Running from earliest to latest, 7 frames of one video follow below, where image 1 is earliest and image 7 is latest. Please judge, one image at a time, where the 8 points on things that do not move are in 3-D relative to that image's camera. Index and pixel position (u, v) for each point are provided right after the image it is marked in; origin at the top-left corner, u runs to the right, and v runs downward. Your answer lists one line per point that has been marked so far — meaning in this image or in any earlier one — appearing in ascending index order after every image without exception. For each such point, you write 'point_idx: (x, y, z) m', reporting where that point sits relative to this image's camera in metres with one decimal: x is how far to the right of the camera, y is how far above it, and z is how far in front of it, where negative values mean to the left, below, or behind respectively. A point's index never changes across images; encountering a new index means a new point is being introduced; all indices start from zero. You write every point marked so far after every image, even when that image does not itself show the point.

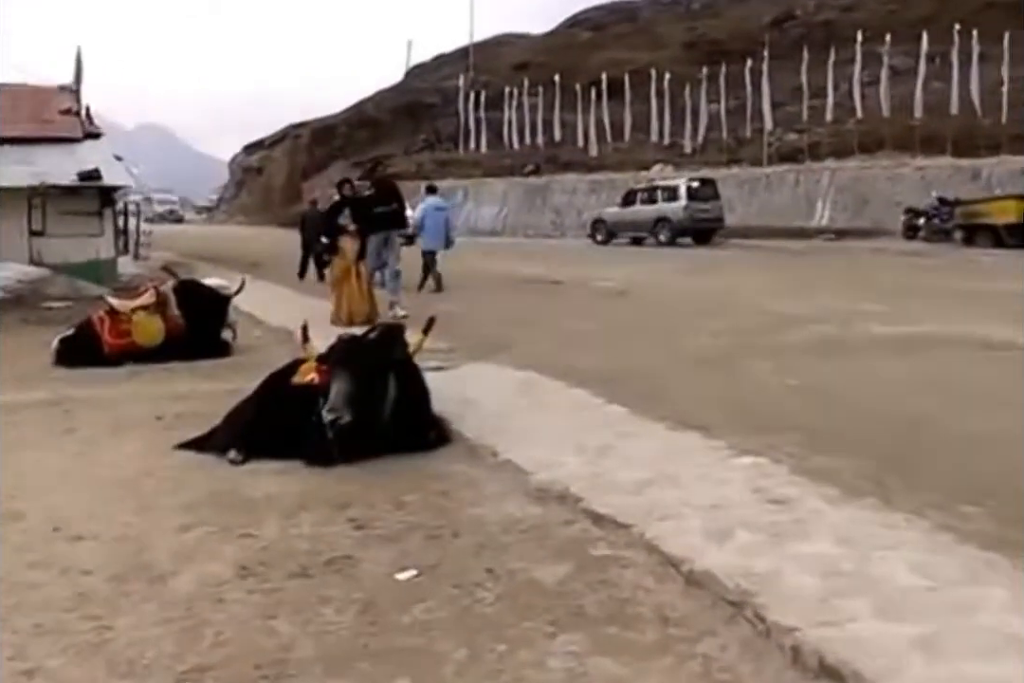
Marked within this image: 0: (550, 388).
0: (+0.3, -0.3, +9.7) m
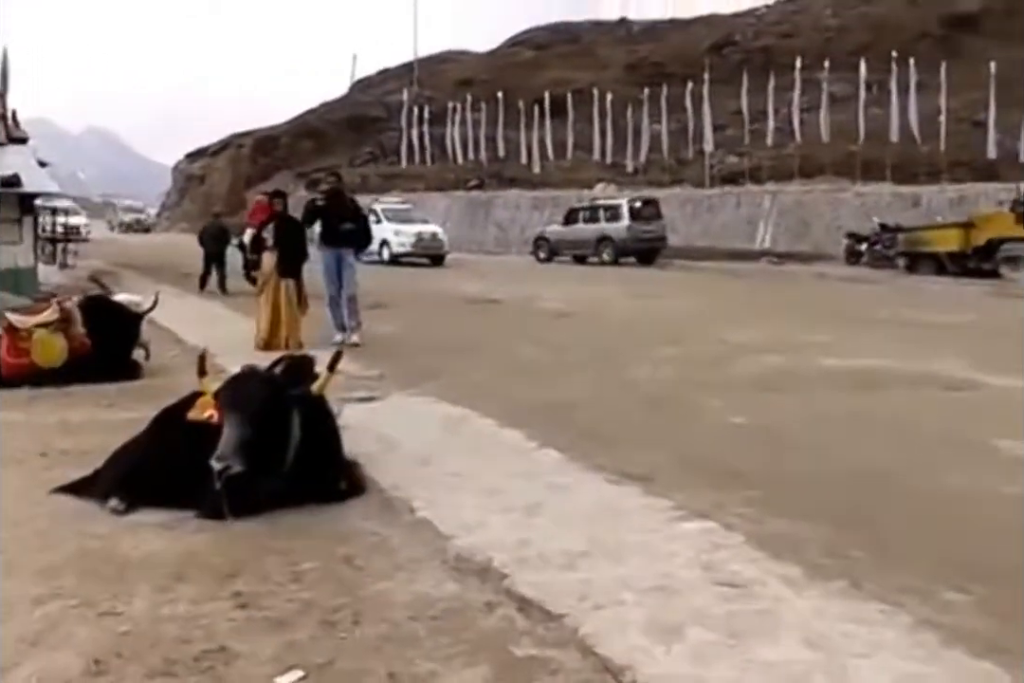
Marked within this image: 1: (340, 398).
0: (-0.2, -0.6, +8.8) m
1: (-1.3, -0.4, +10.3) m
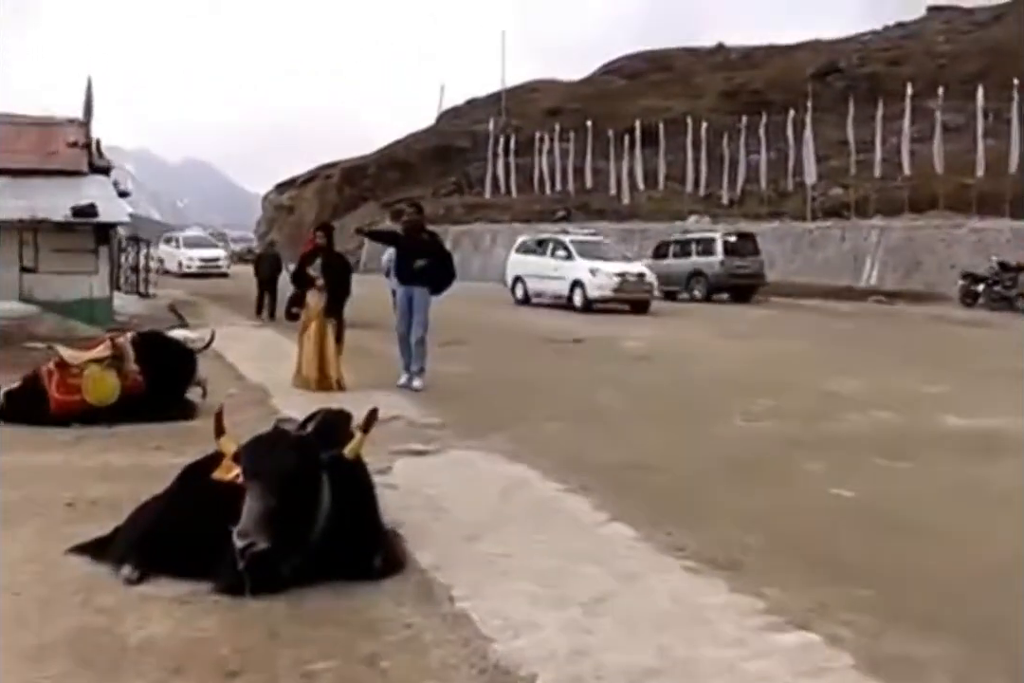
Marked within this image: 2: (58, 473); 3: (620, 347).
0: (+0.2, -0.9, +7.8) m
1: (-0.8, -0.8, +9.3) m
2: (-3.4, -1.1, +9.7) m
3: (+1.4, -0.1, +17.5) m
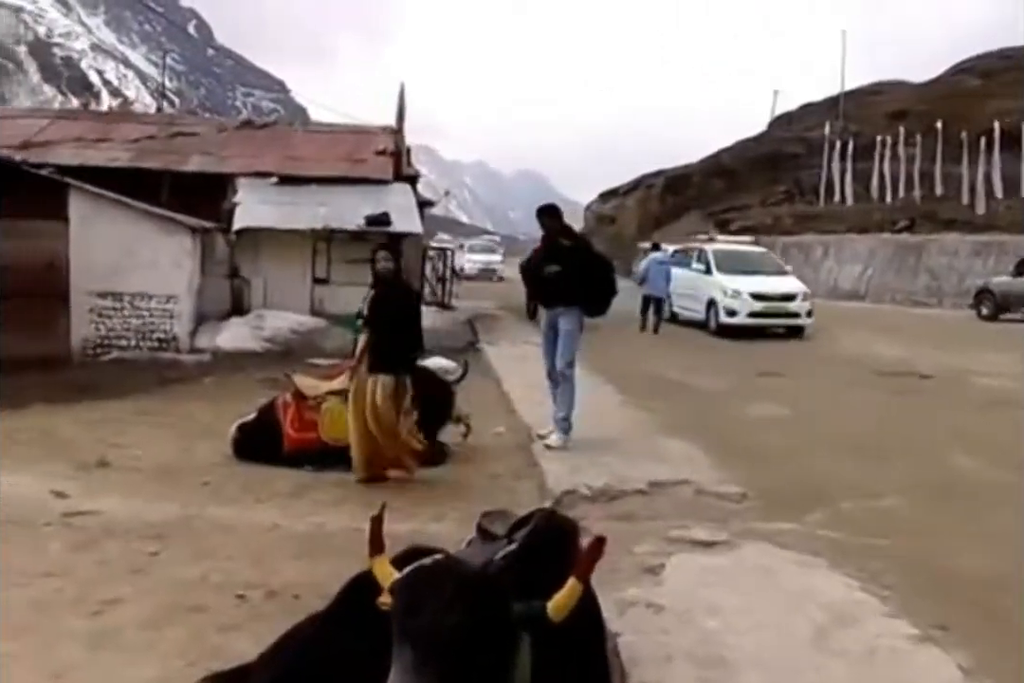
0: (+1.5, -1.2, +5.3) m
1: (+0.8, -1.0, +7.0) m
2: (-1.6, -1.3, +8.0) m
3: (+5.0, -0.5, +14.4) m
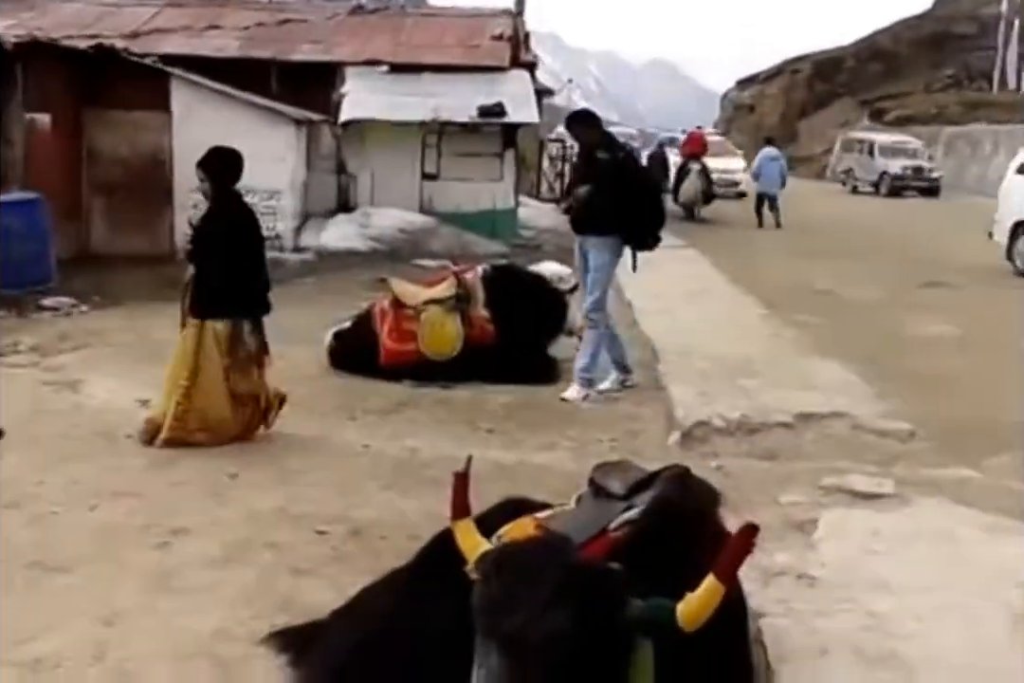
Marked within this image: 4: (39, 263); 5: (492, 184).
0: (+1.8, -0.9, +4.2) m
1: (+1.4, -0.6, +5.9) m
2: (-0.9, -0.7, +7.1) m
3: (+6.2, +0.4, +12.9) m
4: (-4.9, +0.8, +13.6) m
5: (-0.3, +2.4, +20.0) m
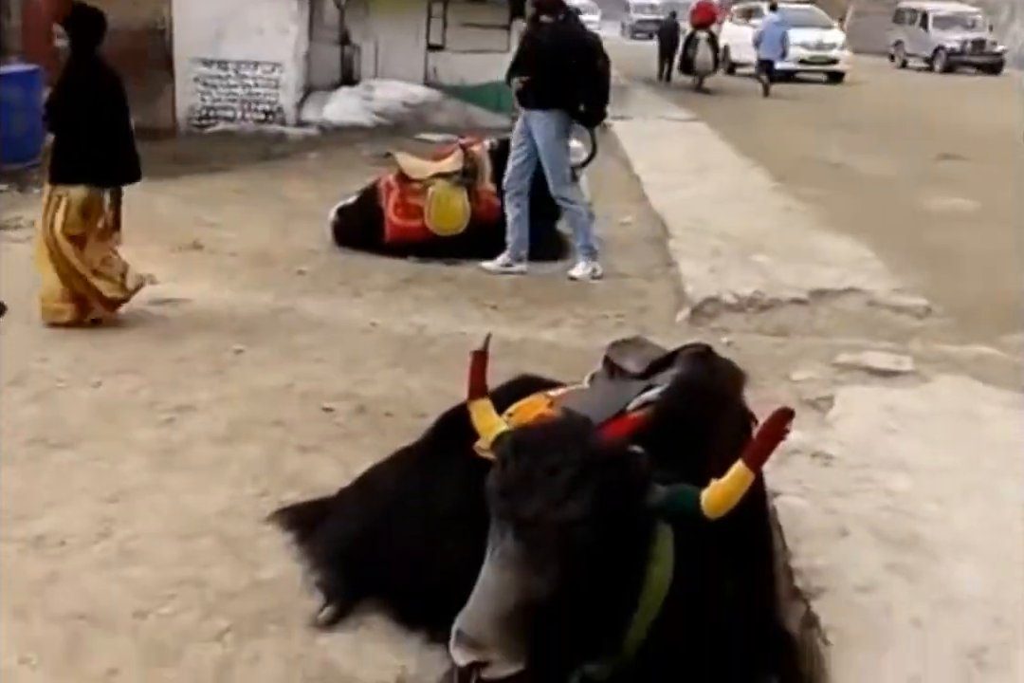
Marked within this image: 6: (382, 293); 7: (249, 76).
0: (+1.9, -0.5, +4.1) m
1: (+1.4, -0.1, +5.8) m
2: (-0.9, -0.1, +7.0) m
3: (+6.3, +1.6, +12.6) m
4: (-4.8, +2.1, +13.3) m
5: (-0.2, +4.2, +19.6) m
6: (-0.8, +0.3, +8.3) m
7: (-3.4, +3.4, +17.0) m
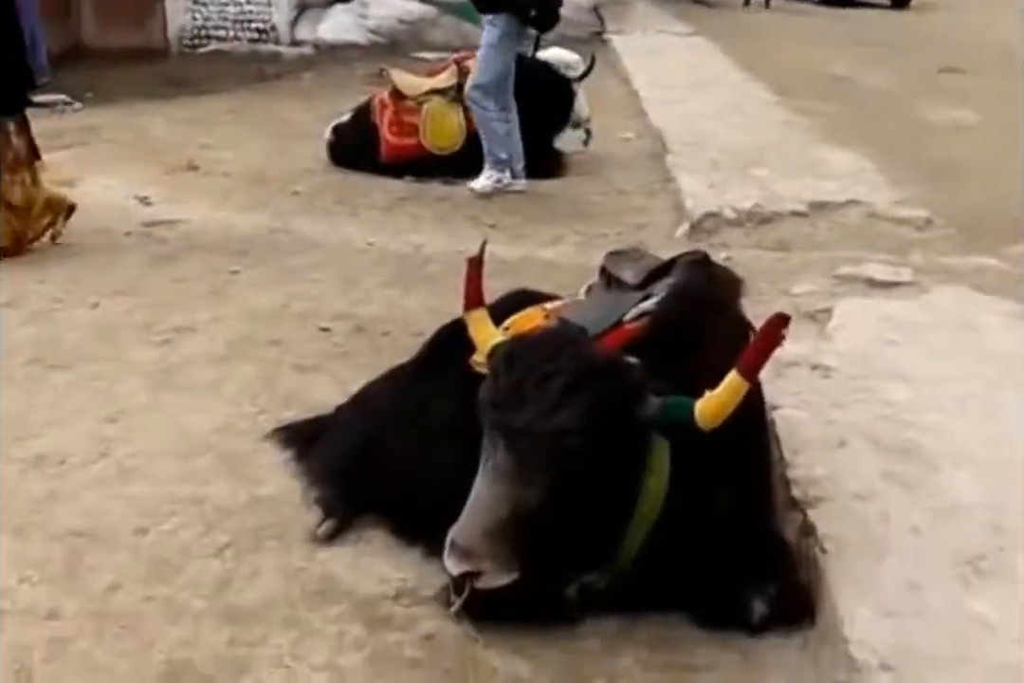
0: (+1.9, -0.2, +4.1) m
1: (+1.4, +0.3, +5.8) m
2: (-0.9, +0.3, +7.0) m
3: (+6.2, +2.4, +12.4) m
4: (-4.8, +2.8, +13.2) m
5: (-0.3, +5.3, +19.2) m
6: (-0.8, +0.8, +8.3) m
7: (-3.4, +4.4, +16.8) m
